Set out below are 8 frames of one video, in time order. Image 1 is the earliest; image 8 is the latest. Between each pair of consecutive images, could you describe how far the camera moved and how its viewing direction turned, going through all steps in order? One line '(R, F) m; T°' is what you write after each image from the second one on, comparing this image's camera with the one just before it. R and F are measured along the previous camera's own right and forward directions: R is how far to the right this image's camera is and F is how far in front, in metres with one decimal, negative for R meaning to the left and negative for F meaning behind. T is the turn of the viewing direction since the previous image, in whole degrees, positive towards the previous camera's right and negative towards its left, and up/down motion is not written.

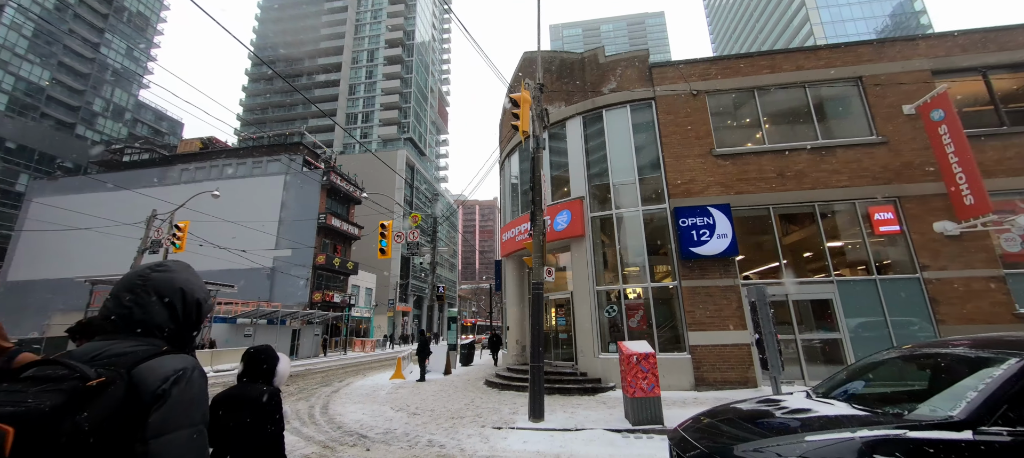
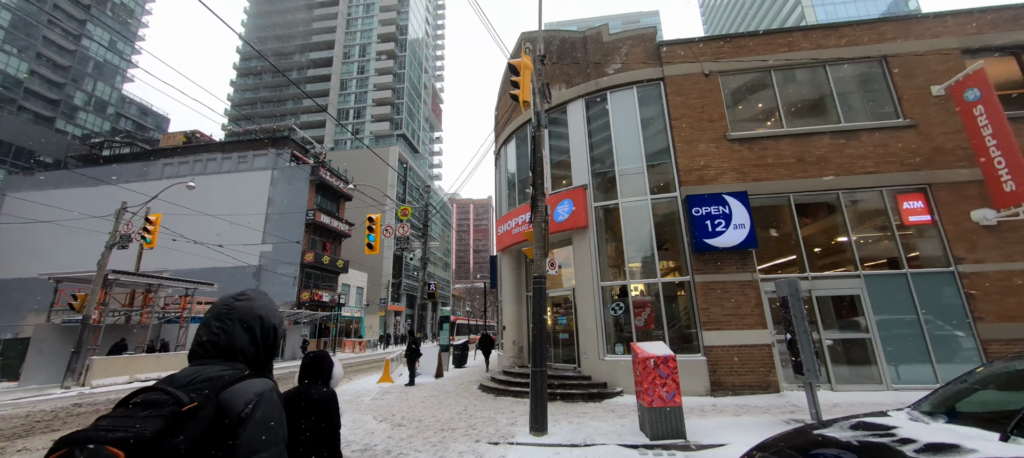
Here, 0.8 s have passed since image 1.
(-0.1, +1.0) m; +1°
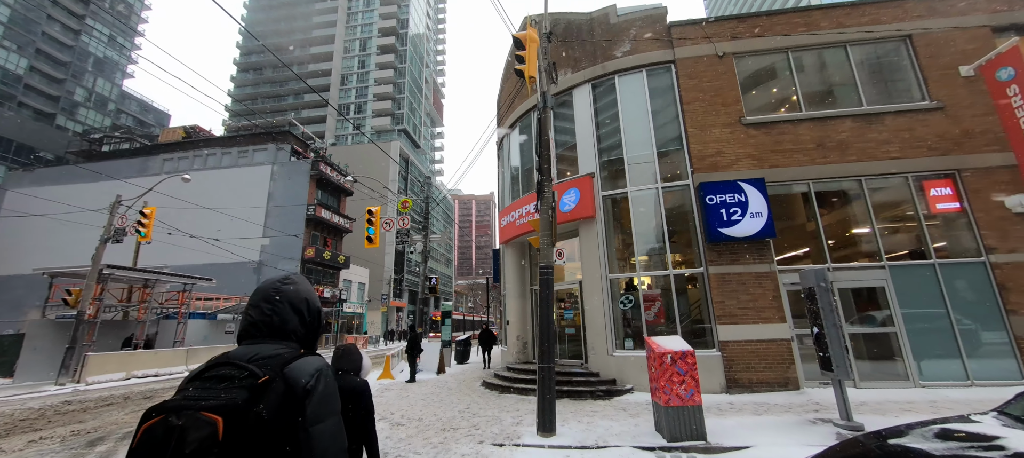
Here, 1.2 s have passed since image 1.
(-0.1, +0.5) m; 0°
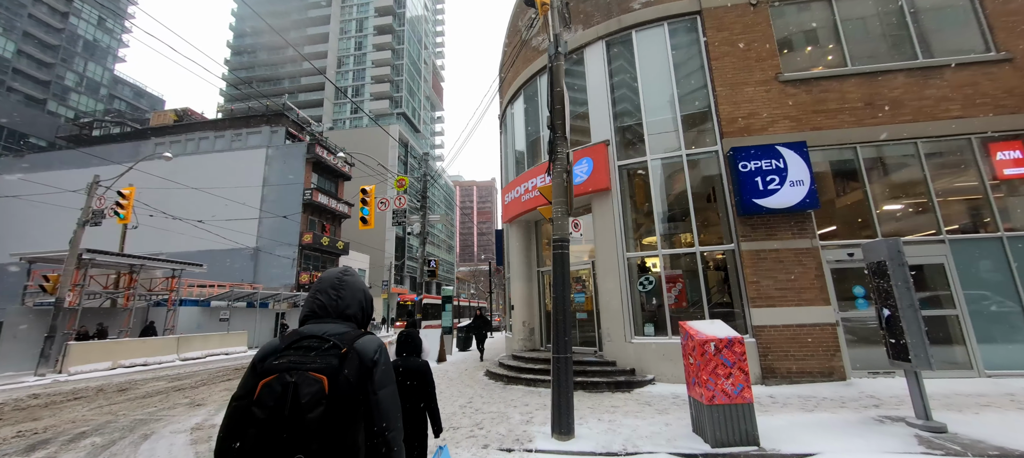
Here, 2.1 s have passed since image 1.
(-0.1, +1.1) m; 0°
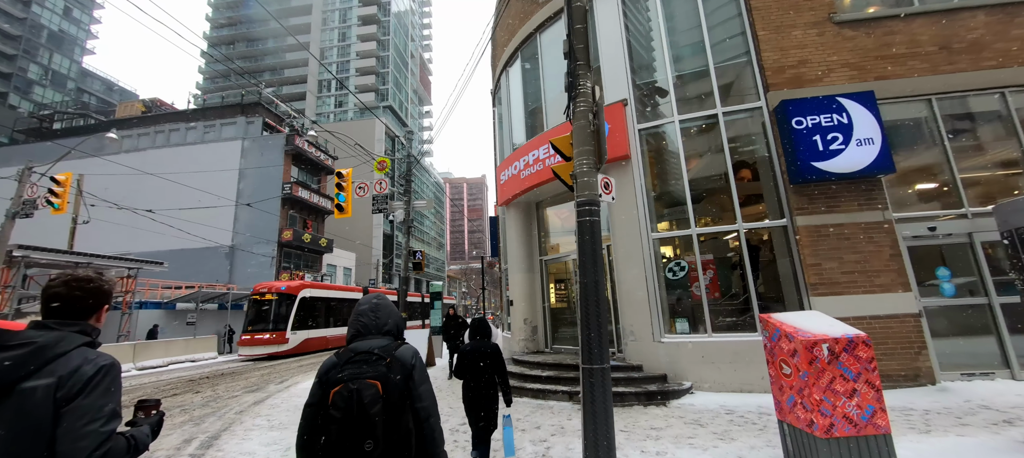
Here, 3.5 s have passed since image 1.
(-0.2, +1.7) m; +1°
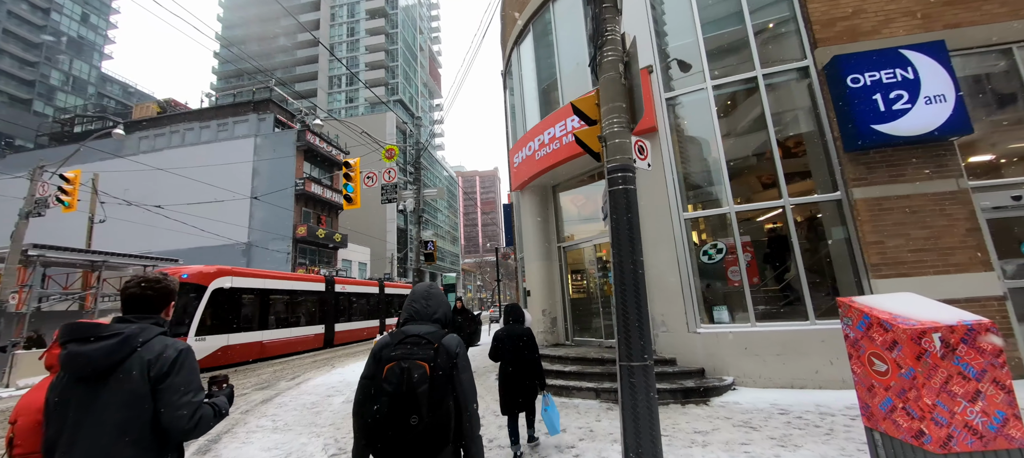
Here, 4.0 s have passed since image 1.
(-0.1, +0.6) m; -2°
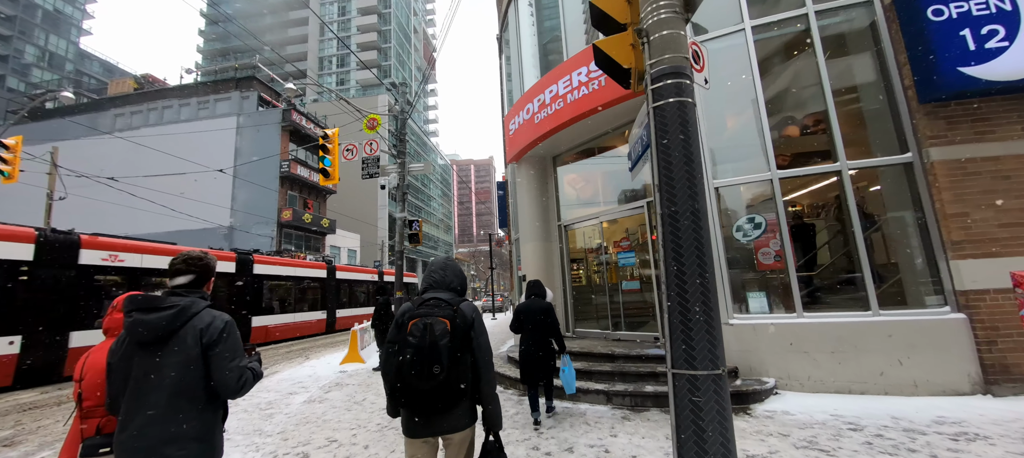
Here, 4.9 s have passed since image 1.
(0.0, +1.2) m; +1°
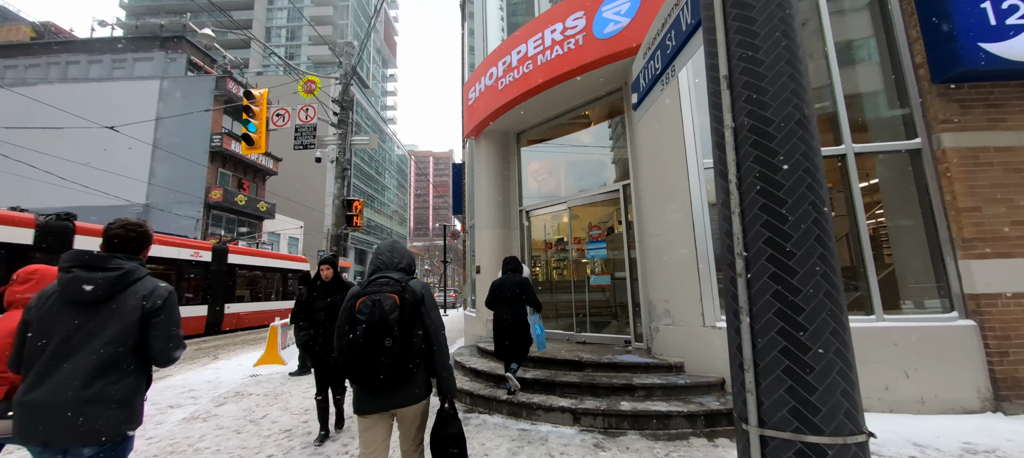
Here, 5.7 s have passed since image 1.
(+0.1, +1.1) m; +6°
